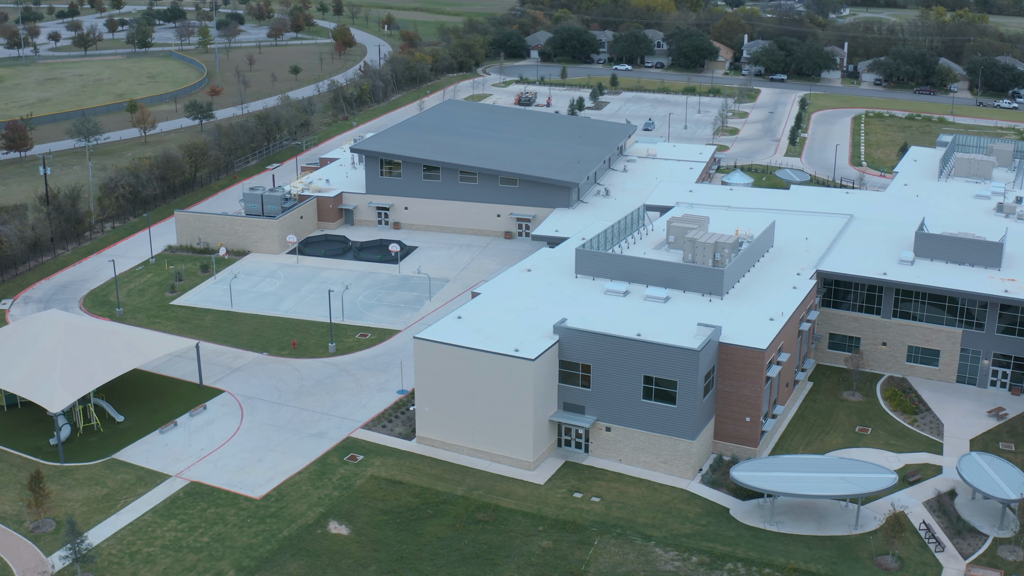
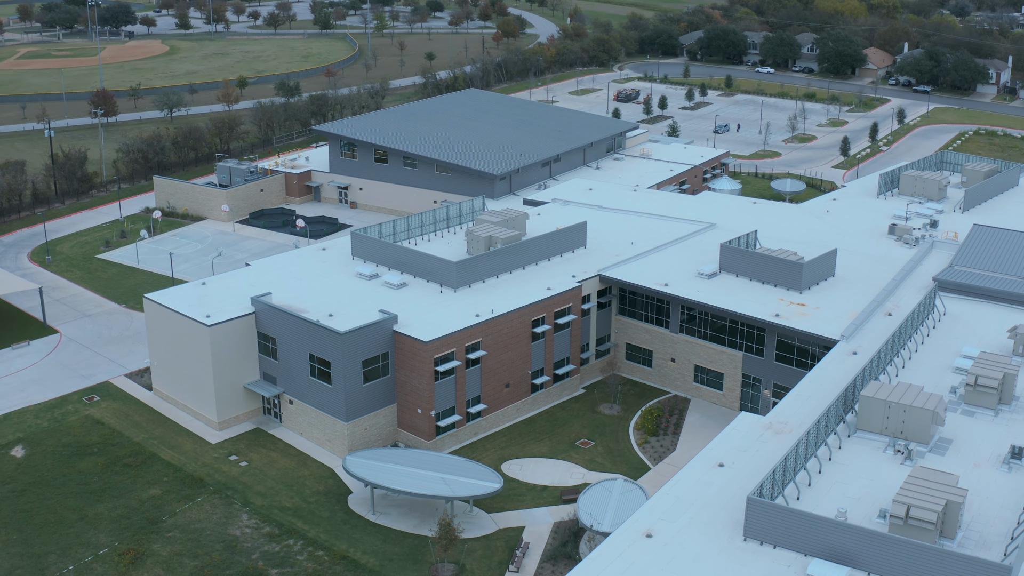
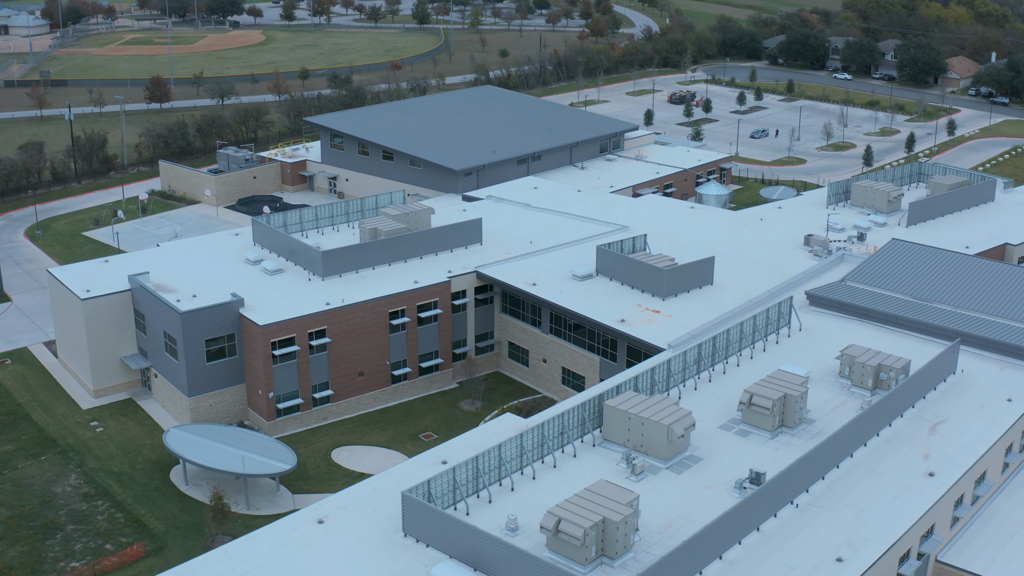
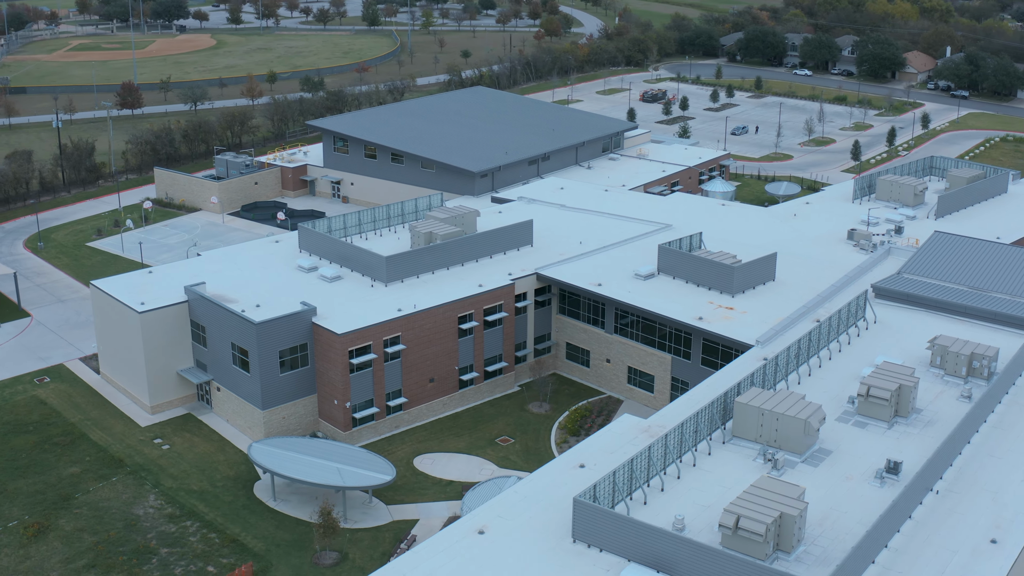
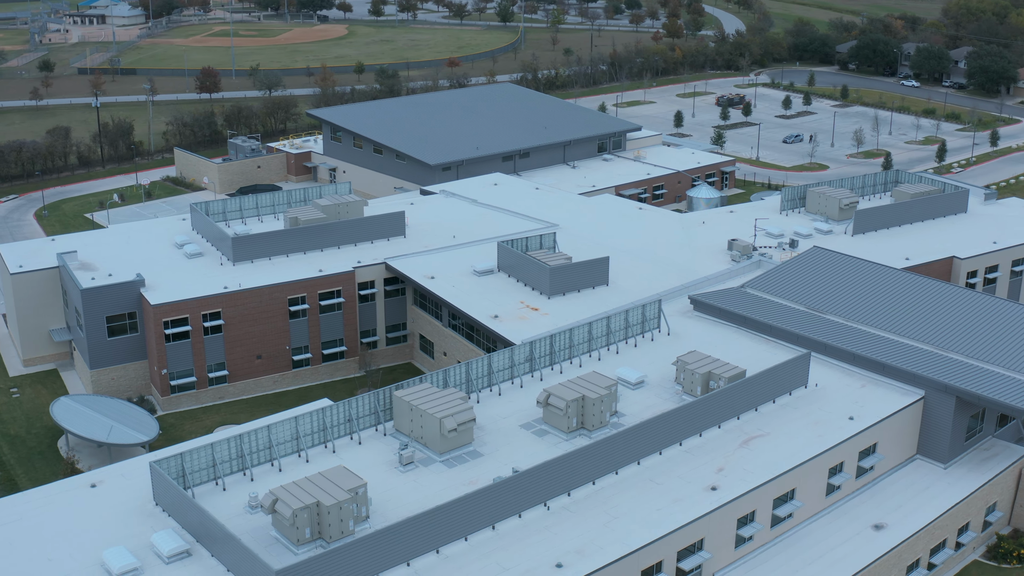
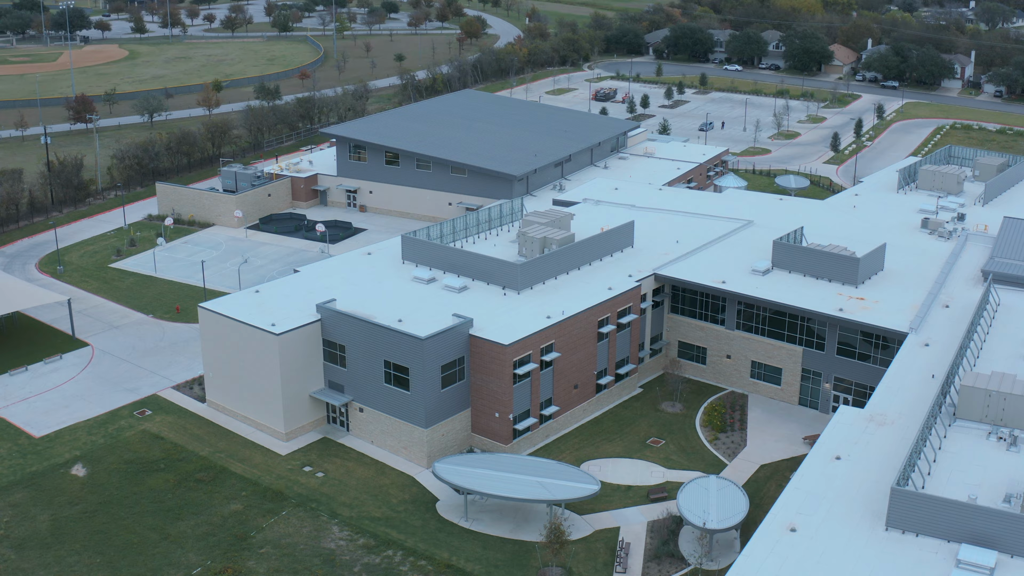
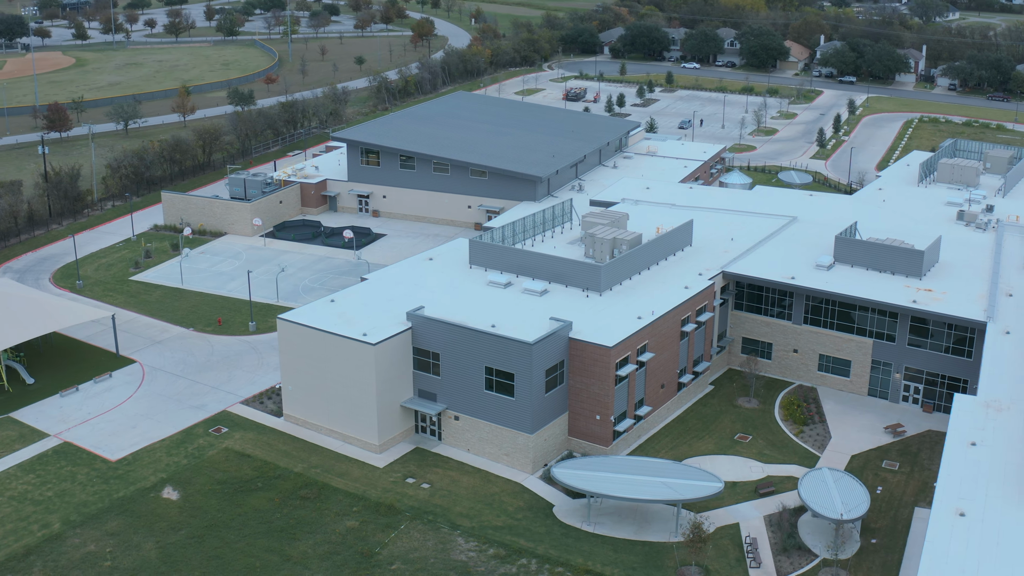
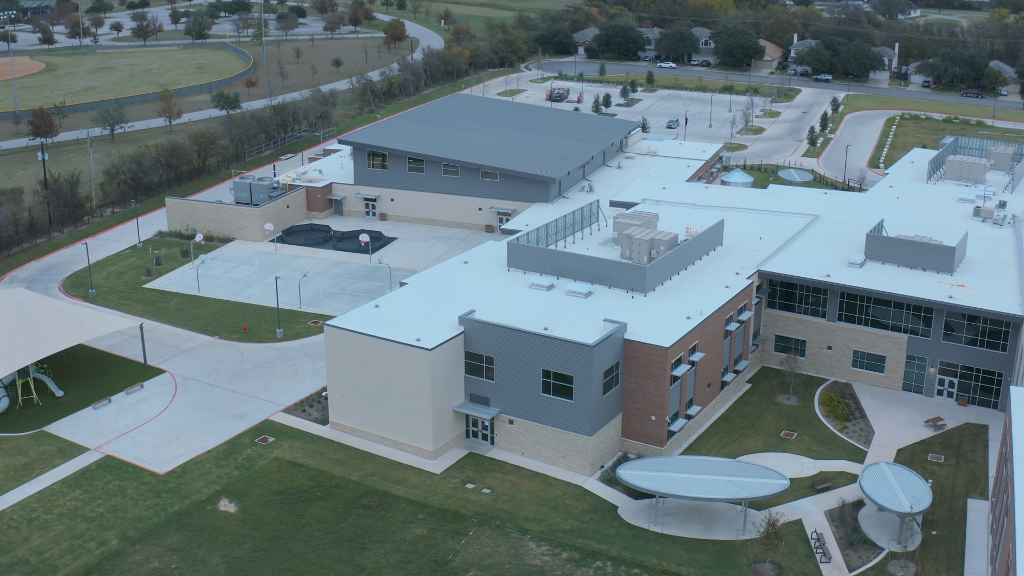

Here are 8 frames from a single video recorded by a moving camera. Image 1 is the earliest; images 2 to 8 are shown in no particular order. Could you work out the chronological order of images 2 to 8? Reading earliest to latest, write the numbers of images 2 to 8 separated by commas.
8, 7, 6, 2, 4, 3, 5
